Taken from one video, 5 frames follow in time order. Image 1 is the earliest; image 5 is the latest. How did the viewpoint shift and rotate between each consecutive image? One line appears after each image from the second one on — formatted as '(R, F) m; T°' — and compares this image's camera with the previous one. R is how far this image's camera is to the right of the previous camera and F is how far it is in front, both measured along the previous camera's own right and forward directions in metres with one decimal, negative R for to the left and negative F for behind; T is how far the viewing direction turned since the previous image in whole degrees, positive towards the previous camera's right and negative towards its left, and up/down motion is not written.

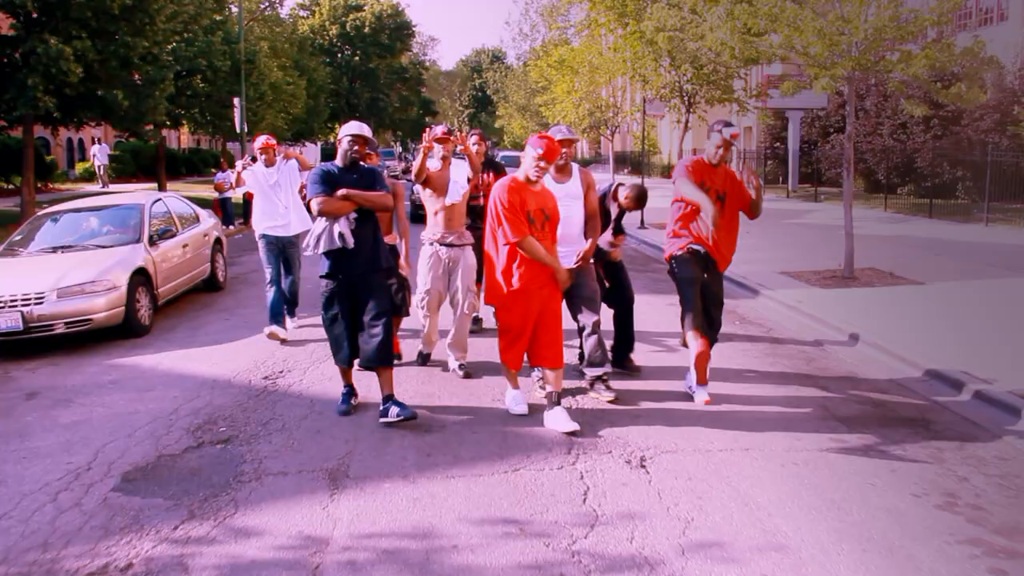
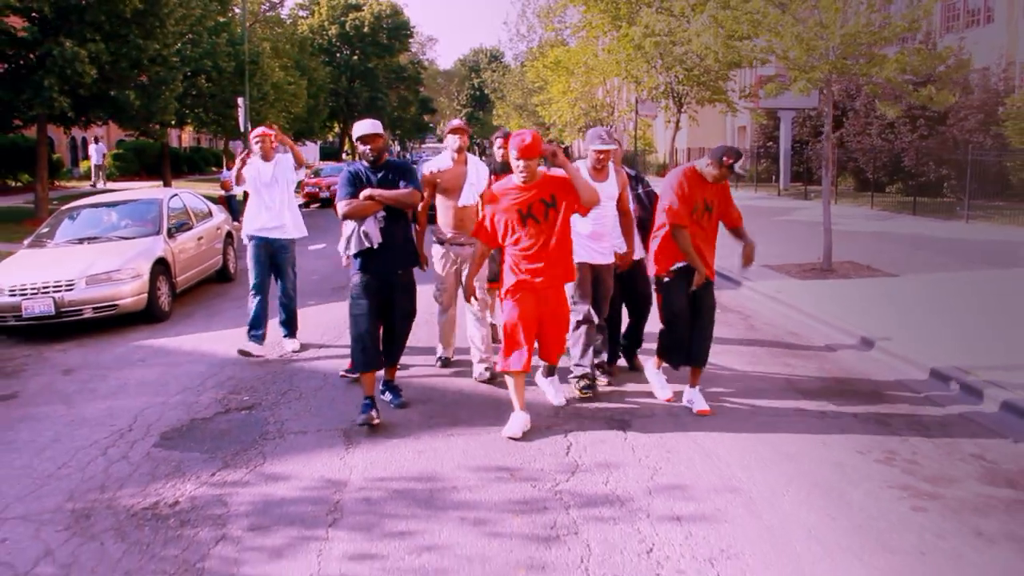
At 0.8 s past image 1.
(0.0, -0.7) m; 0°
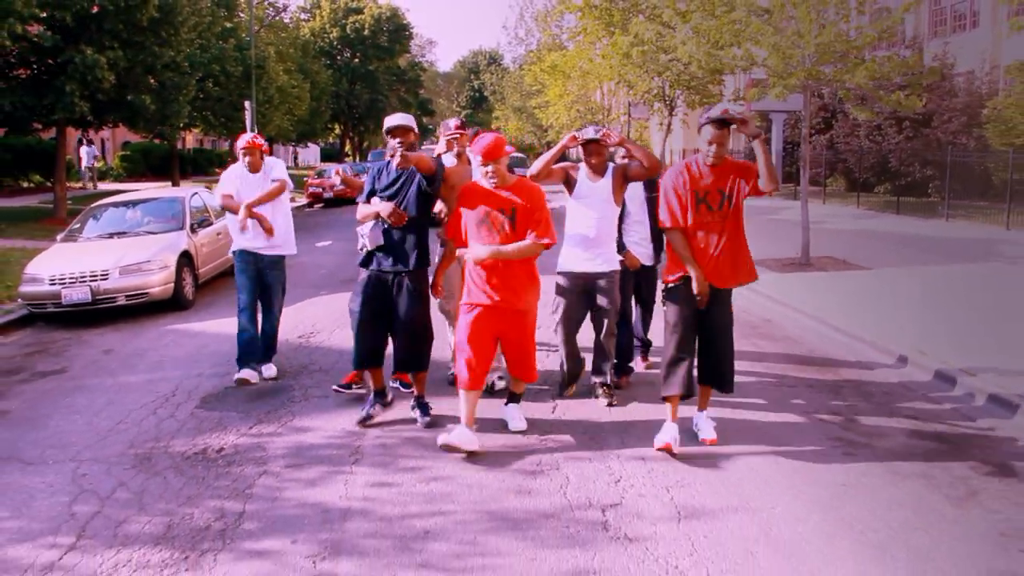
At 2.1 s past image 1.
(0.0, -0.9) m; 0°
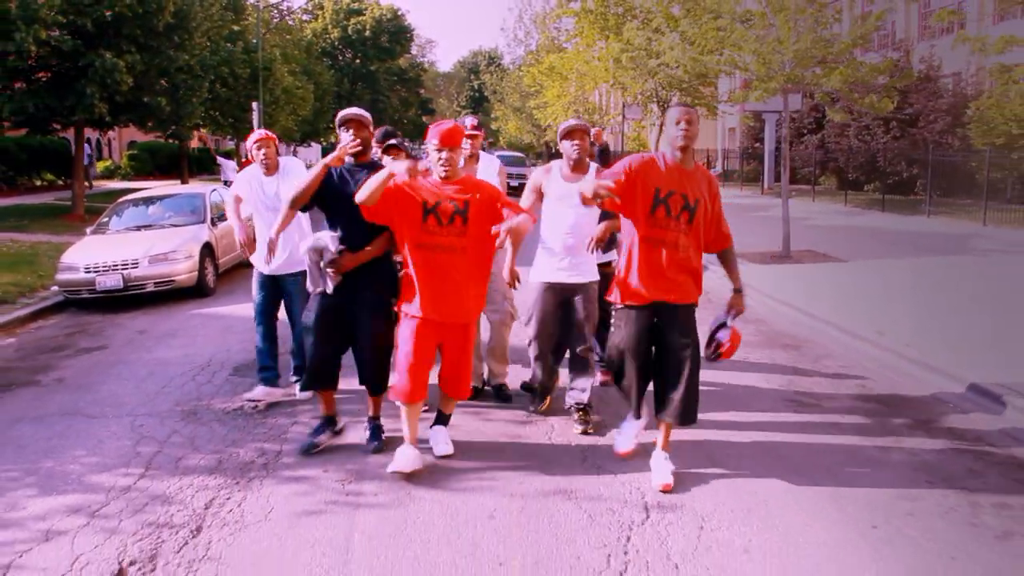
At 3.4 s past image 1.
(0.0, -0.9) m; 0°
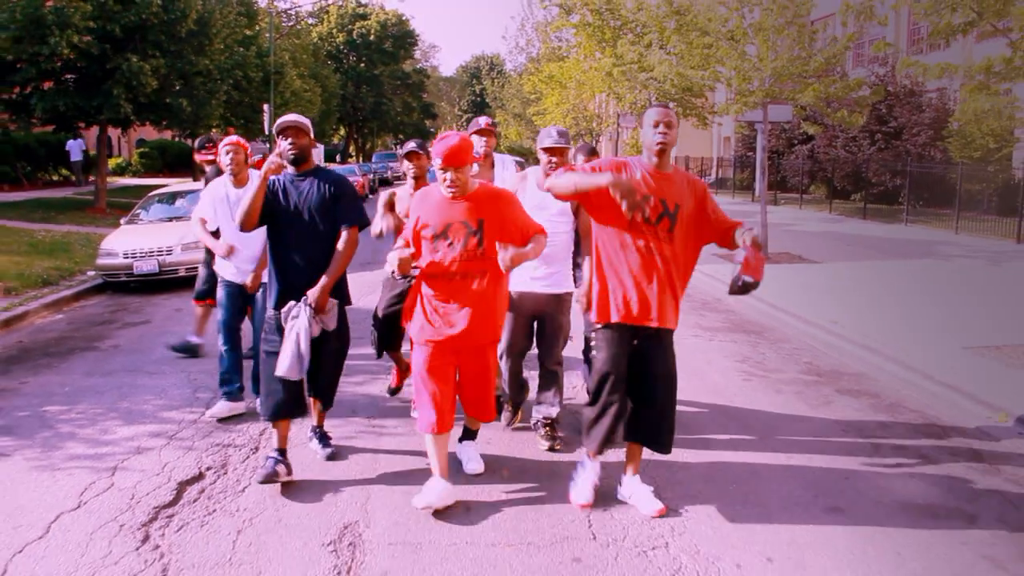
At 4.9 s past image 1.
(0.0, -1.2) m; 0°
